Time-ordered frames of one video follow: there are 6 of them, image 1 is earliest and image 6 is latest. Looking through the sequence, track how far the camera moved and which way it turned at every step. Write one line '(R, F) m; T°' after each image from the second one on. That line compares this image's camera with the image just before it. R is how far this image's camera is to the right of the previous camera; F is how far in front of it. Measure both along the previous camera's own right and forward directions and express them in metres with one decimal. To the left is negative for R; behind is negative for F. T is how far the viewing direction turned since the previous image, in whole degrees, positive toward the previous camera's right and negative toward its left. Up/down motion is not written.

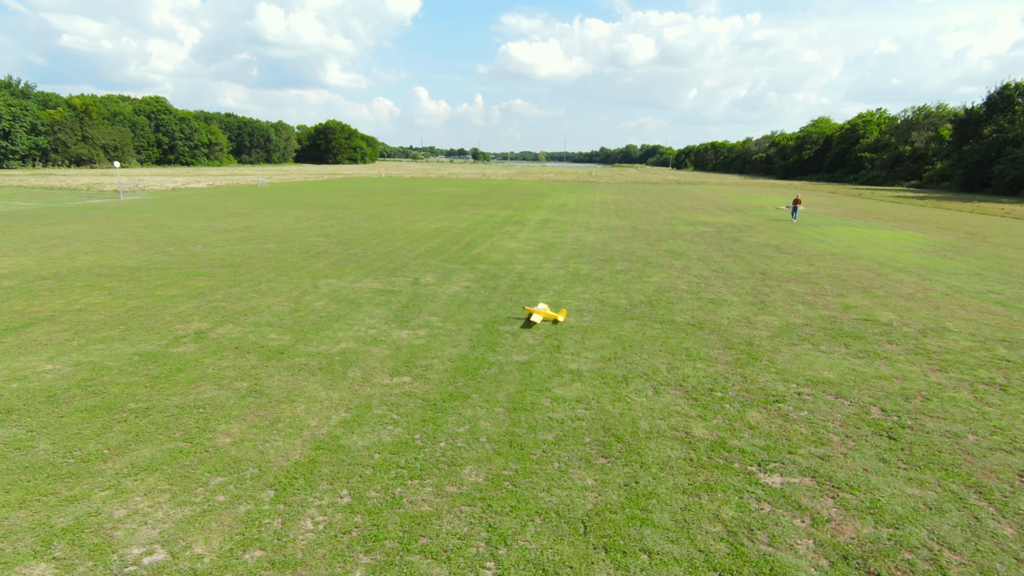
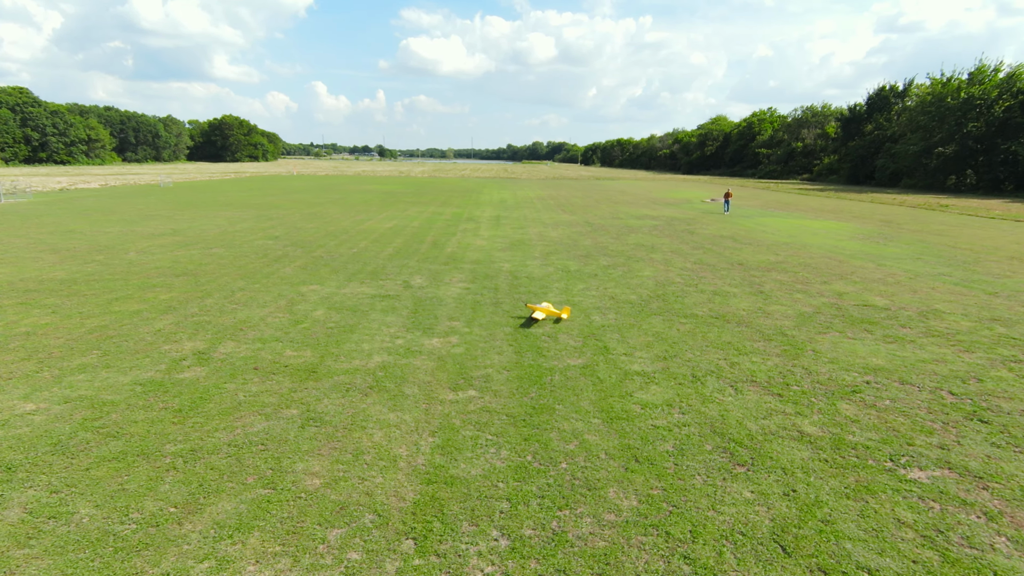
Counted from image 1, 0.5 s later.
(-1.6, +0.6) m; +9°
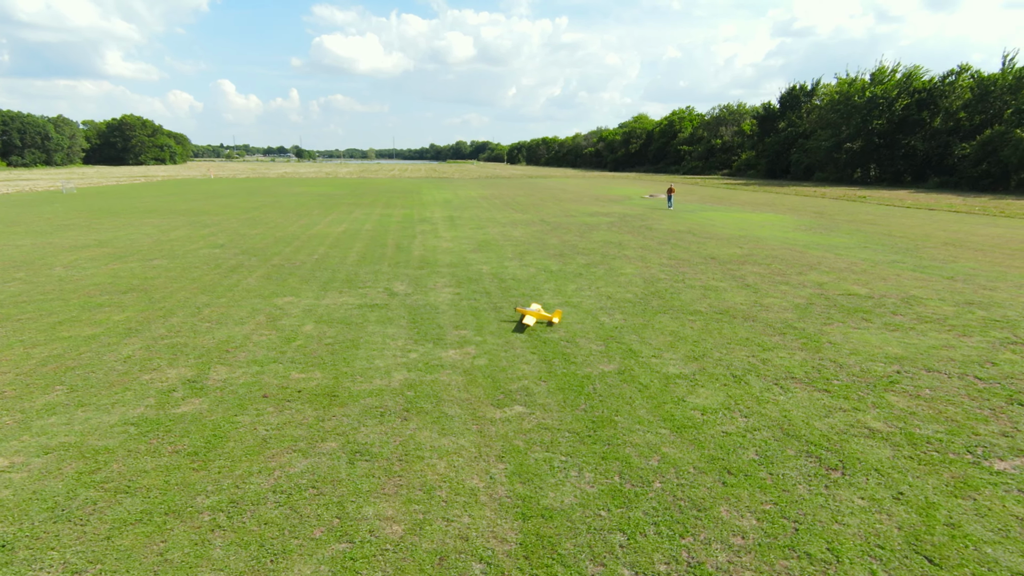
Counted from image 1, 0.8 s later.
(-1.1, +0.5) m; +7°
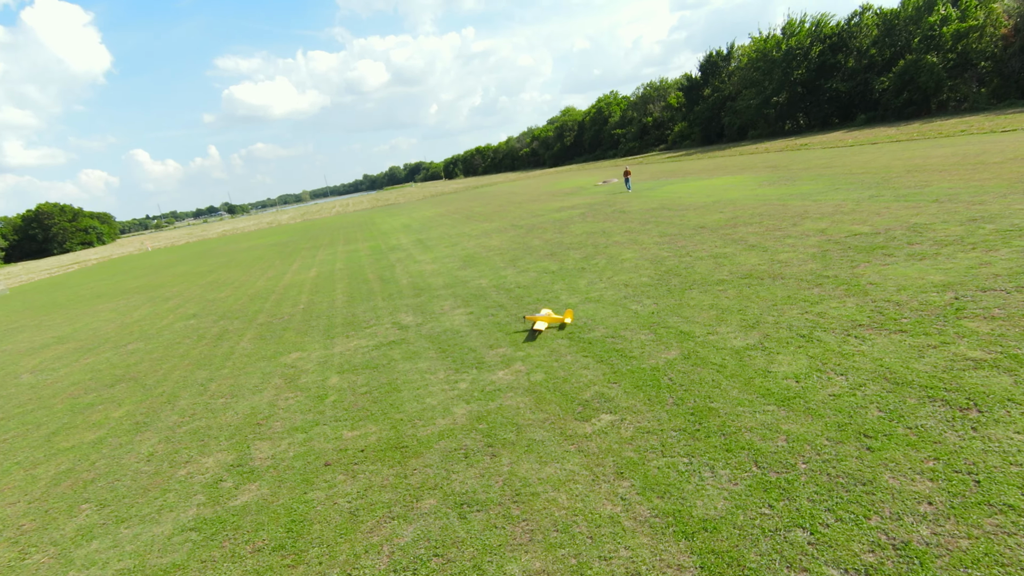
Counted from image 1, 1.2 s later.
(-0.9, +0.4) m; +4°
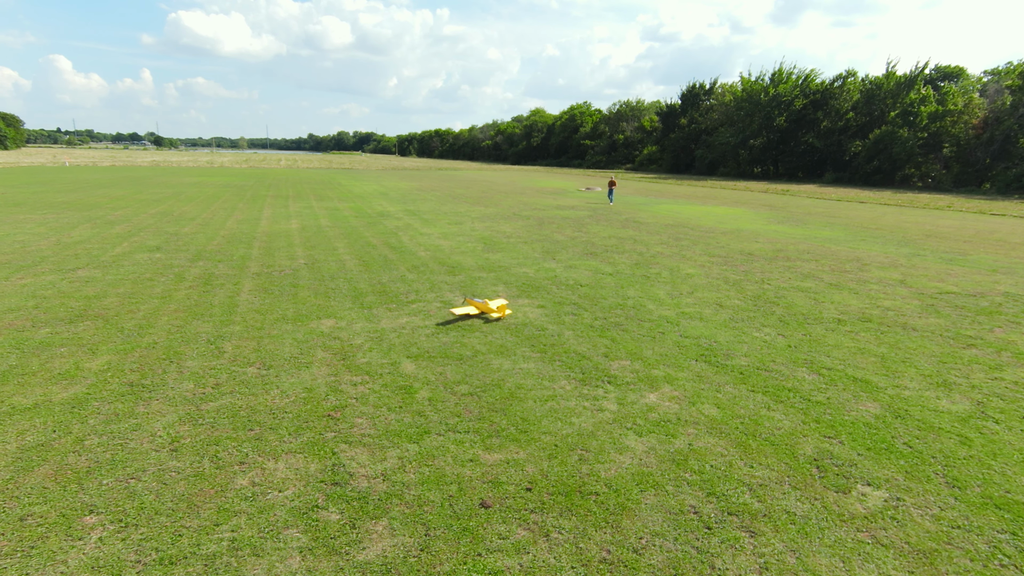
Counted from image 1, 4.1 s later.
(-2.1, +1.6) m; +7°
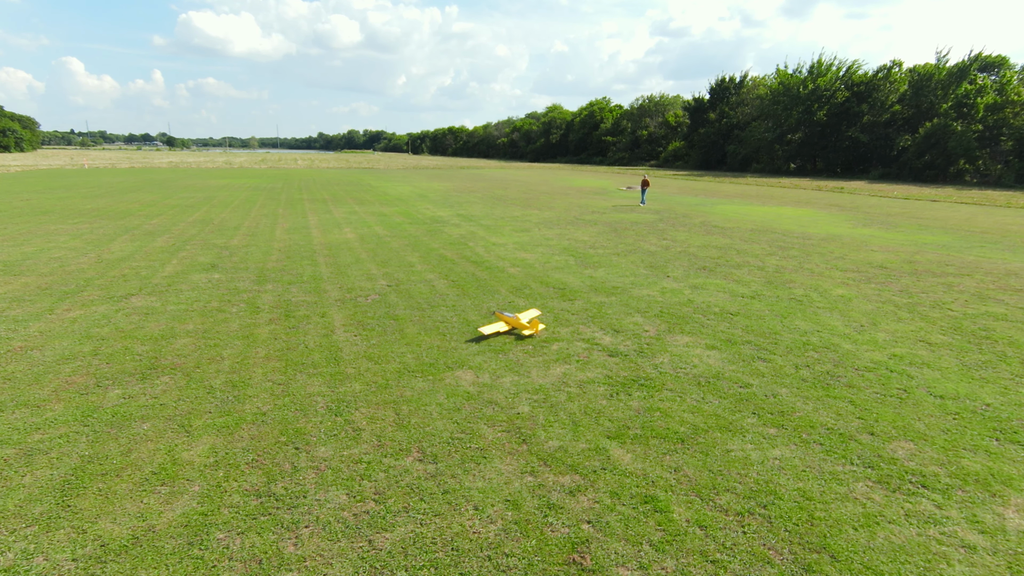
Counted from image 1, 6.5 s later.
(-1.7, +1.5) m; -1°
